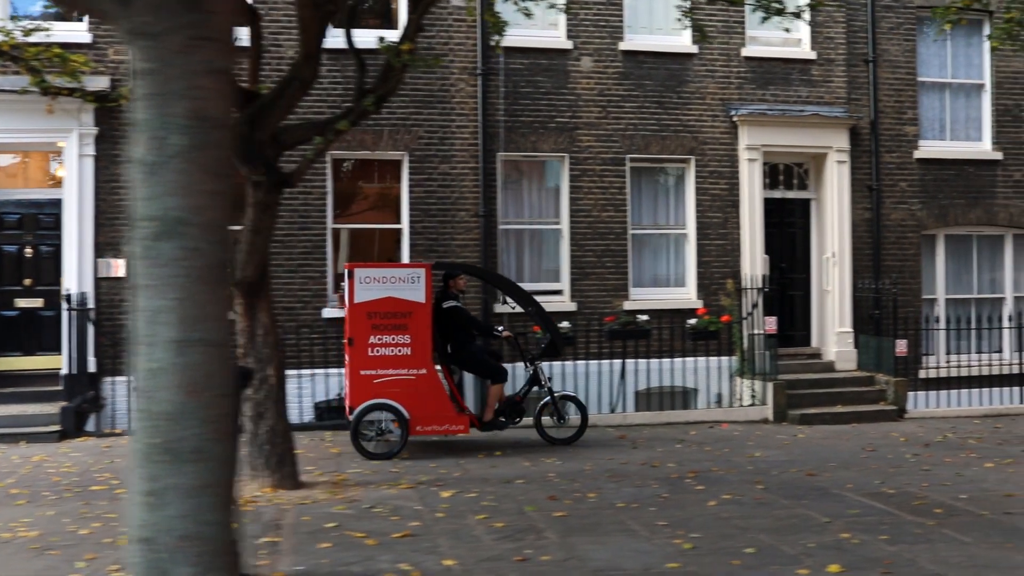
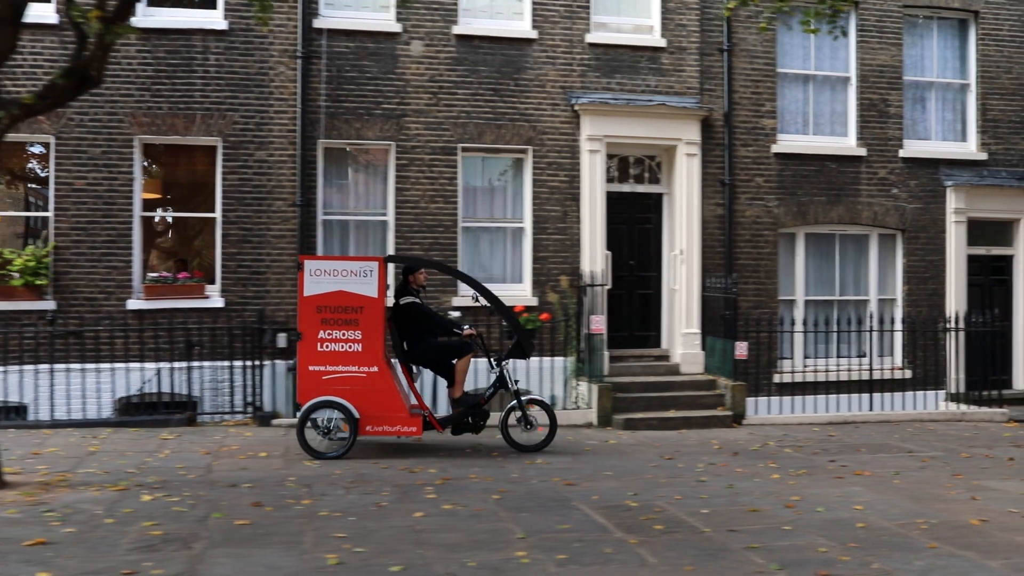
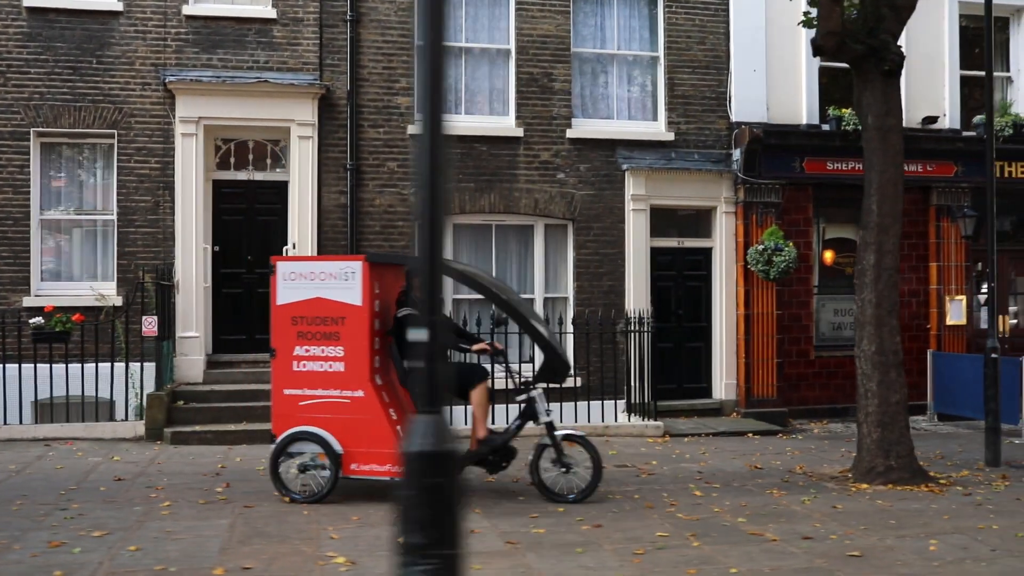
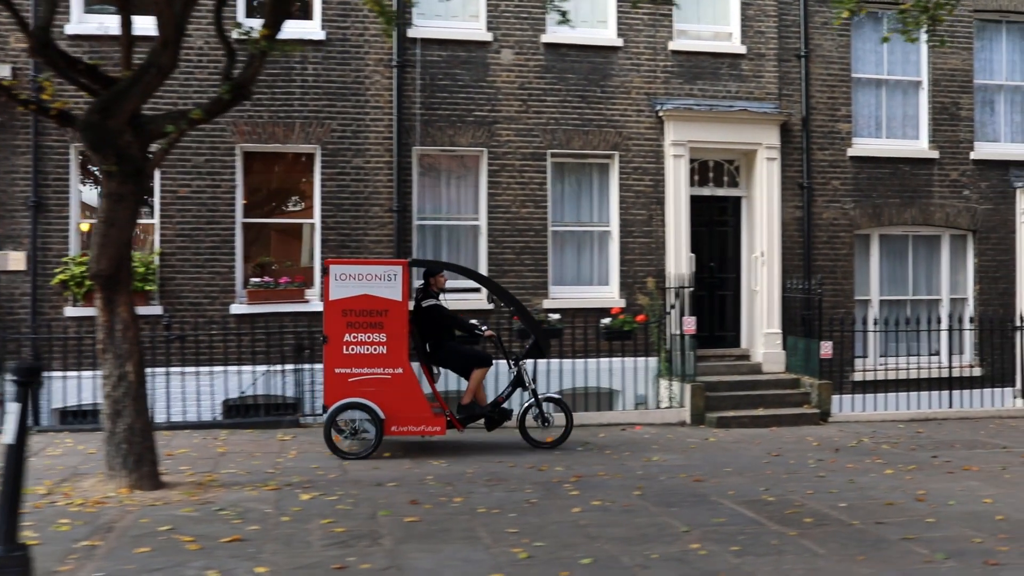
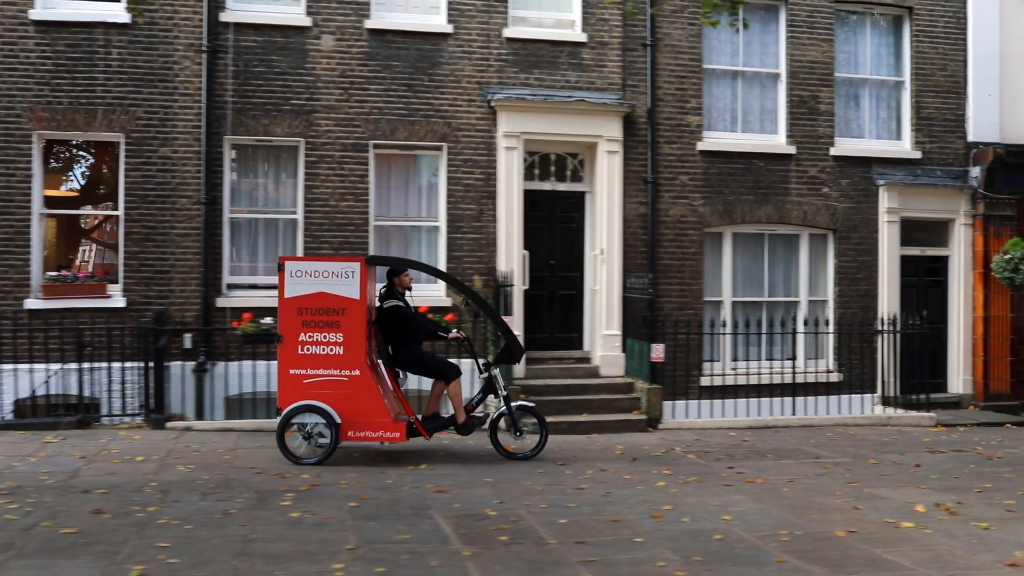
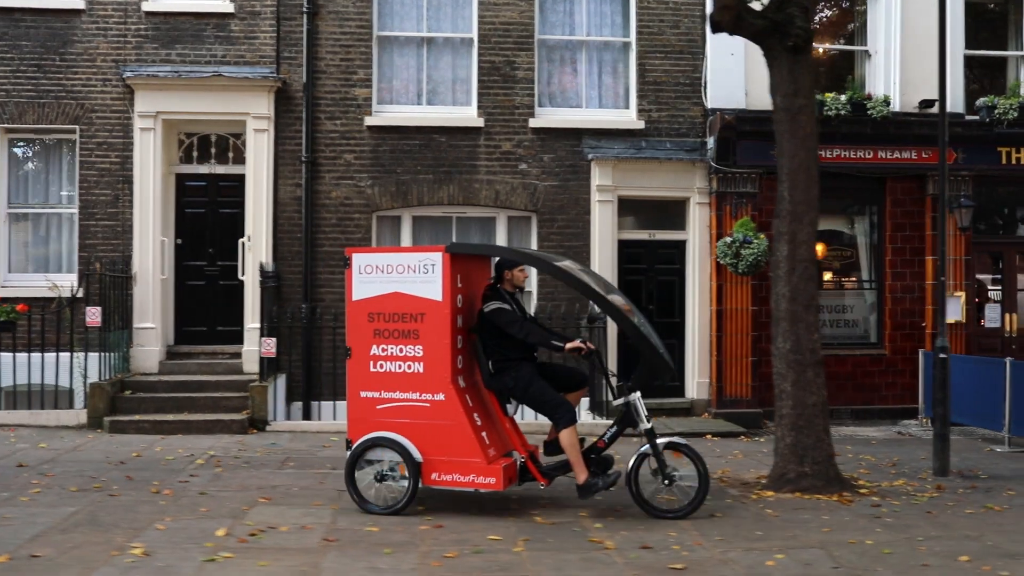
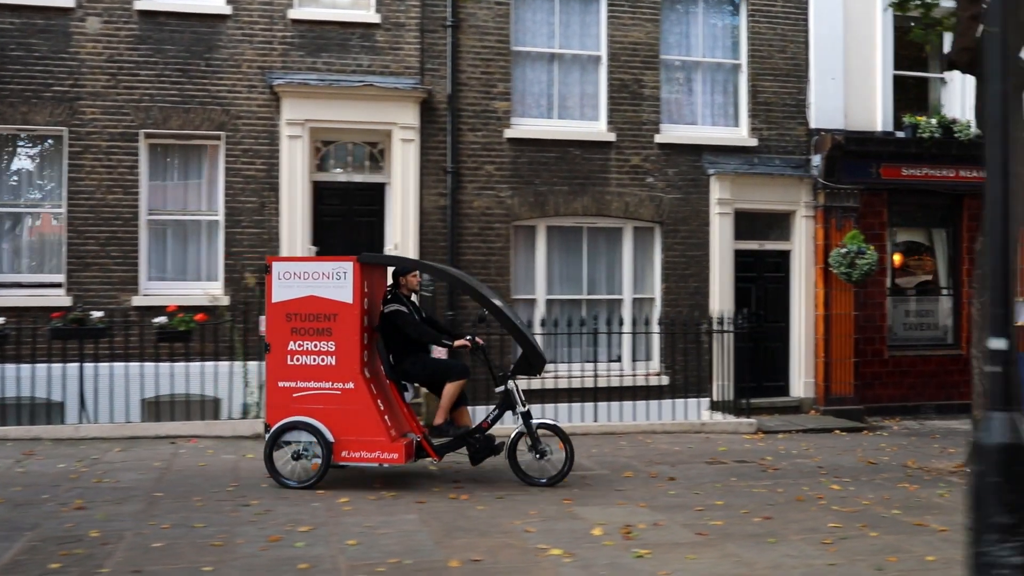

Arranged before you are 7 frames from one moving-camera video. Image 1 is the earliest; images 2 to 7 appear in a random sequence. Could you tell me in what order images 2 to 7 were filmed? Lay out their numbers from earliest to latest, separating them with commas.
4, 2, 5, 7, 3, 6
